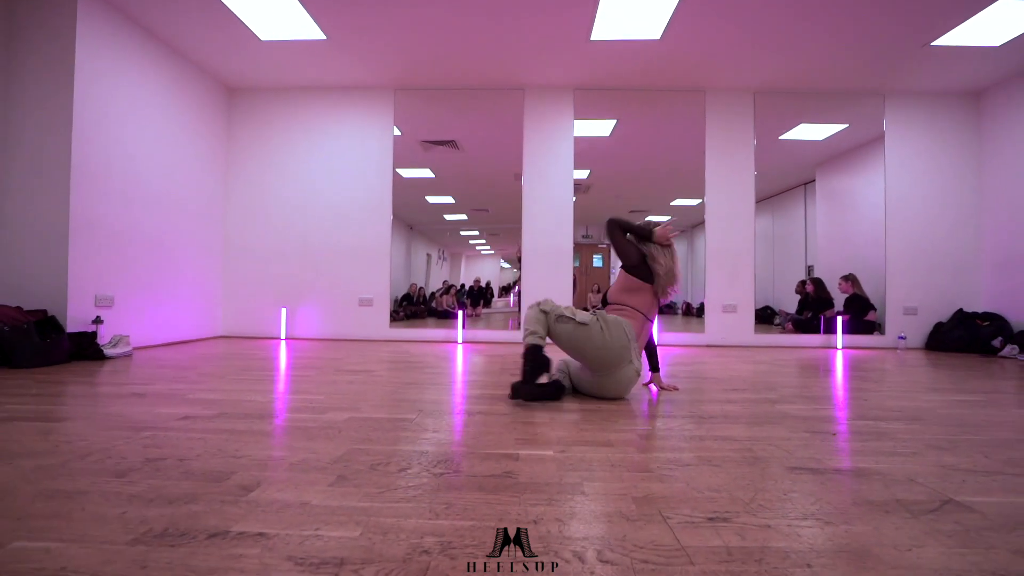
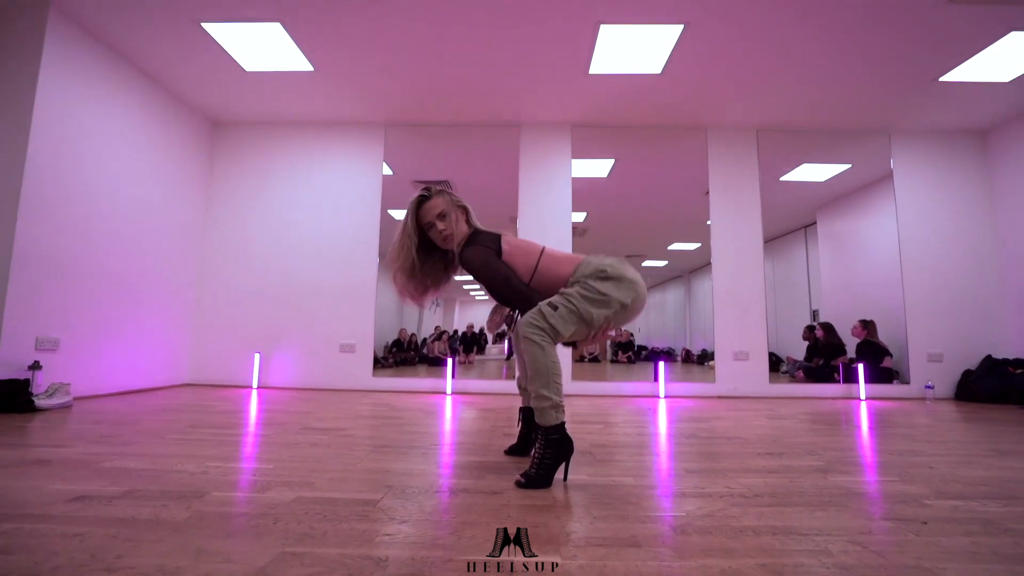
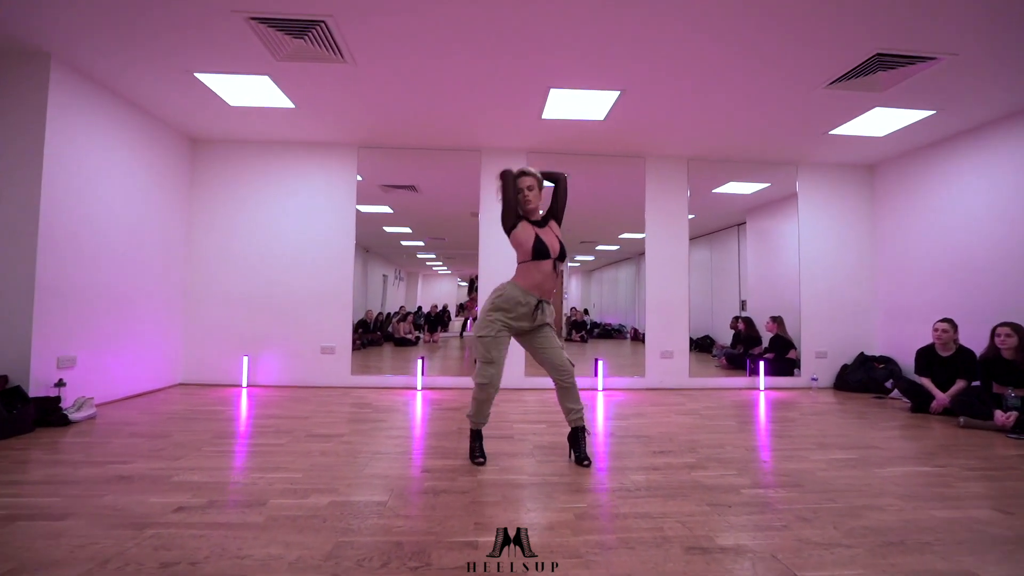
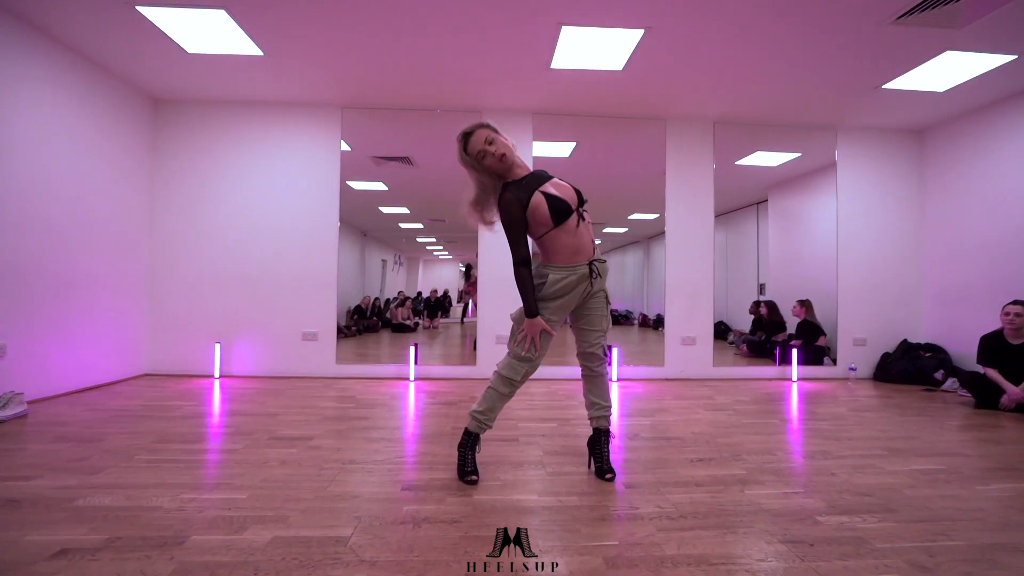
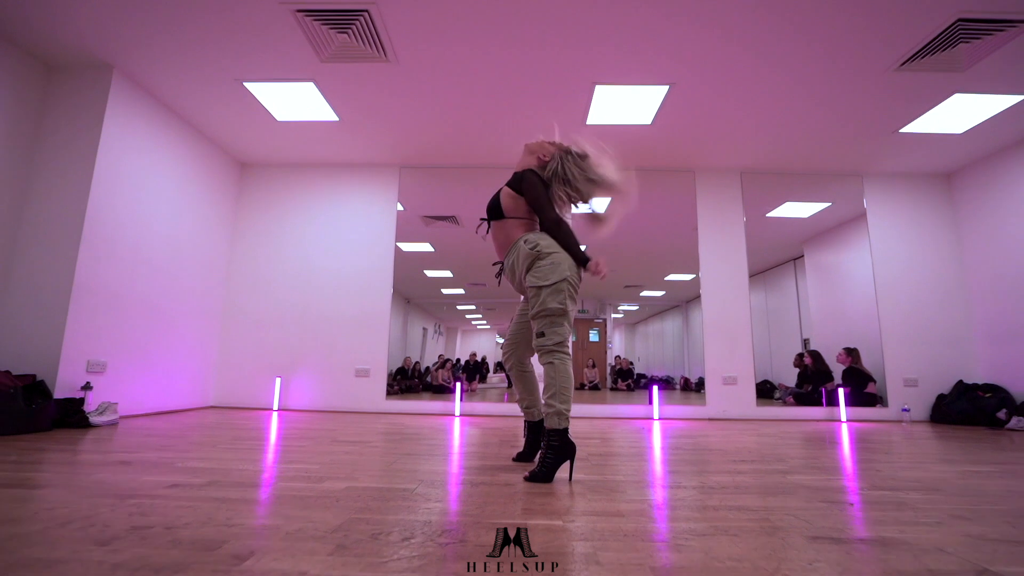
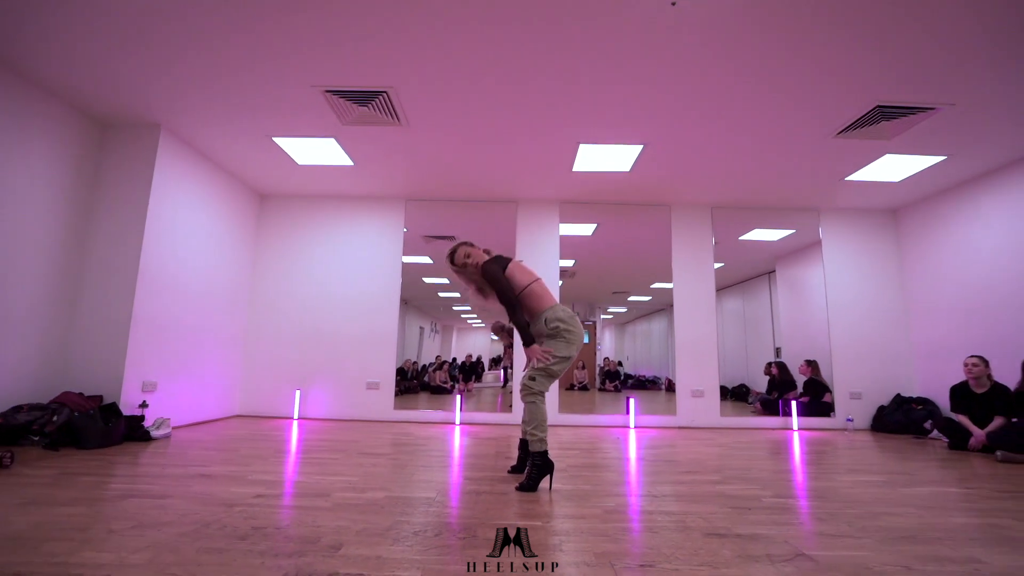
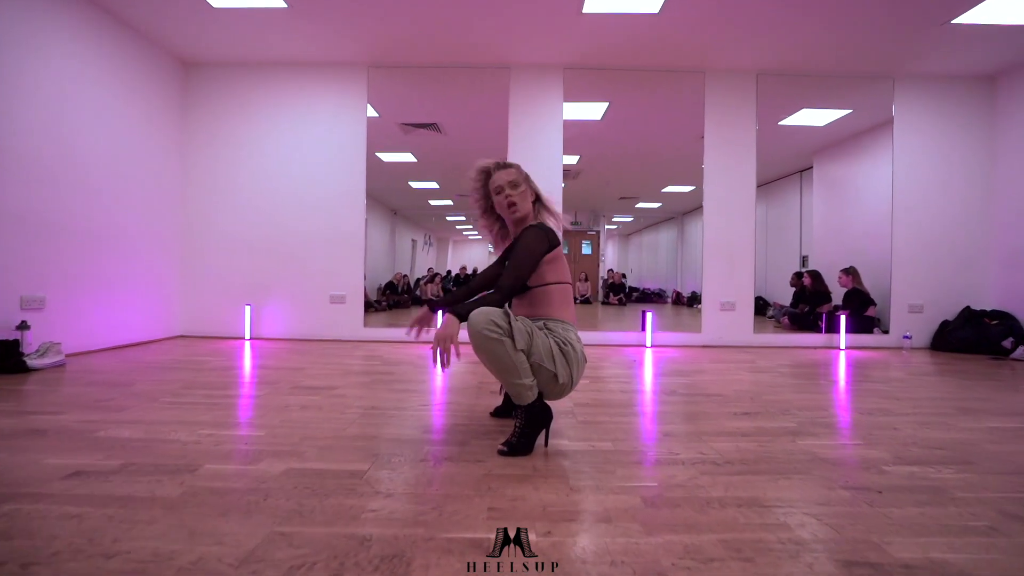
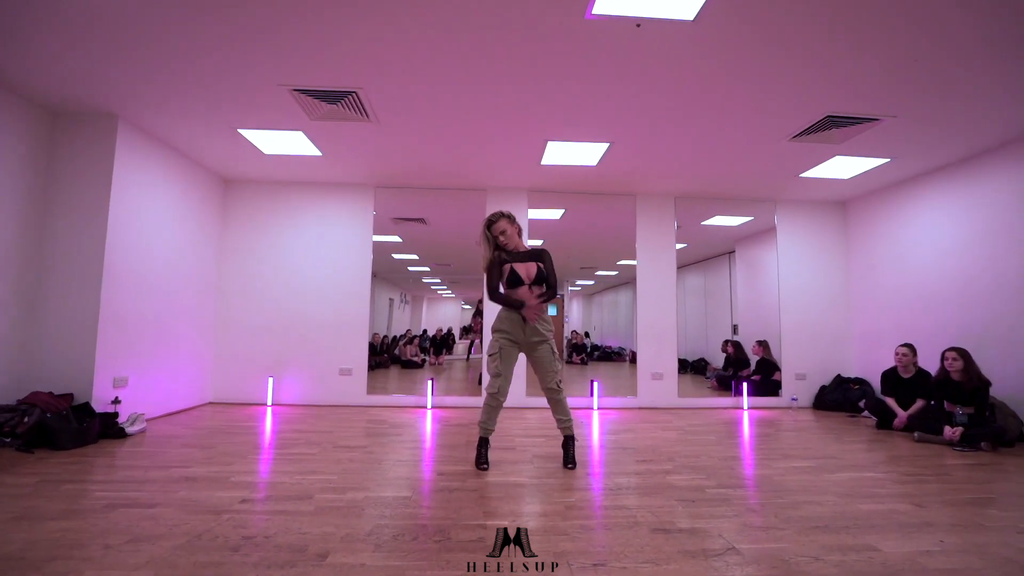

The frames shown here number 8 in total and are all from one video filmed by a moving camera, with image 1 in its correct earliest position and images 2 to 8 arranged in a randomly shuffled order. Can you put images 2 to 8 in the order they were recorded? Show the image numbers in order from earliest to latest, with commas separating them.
7, 2, 5, 6, 8, 3, 4
